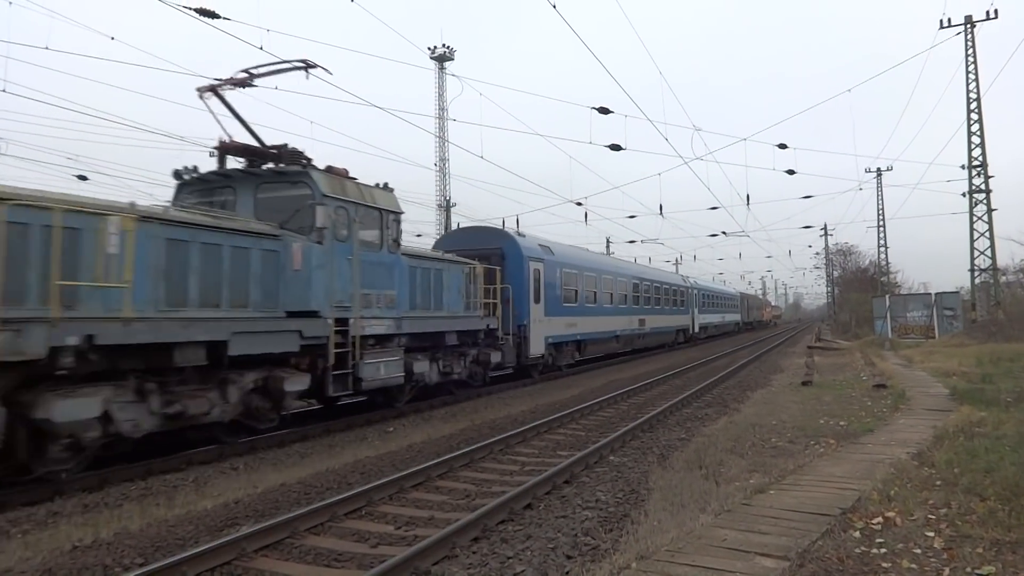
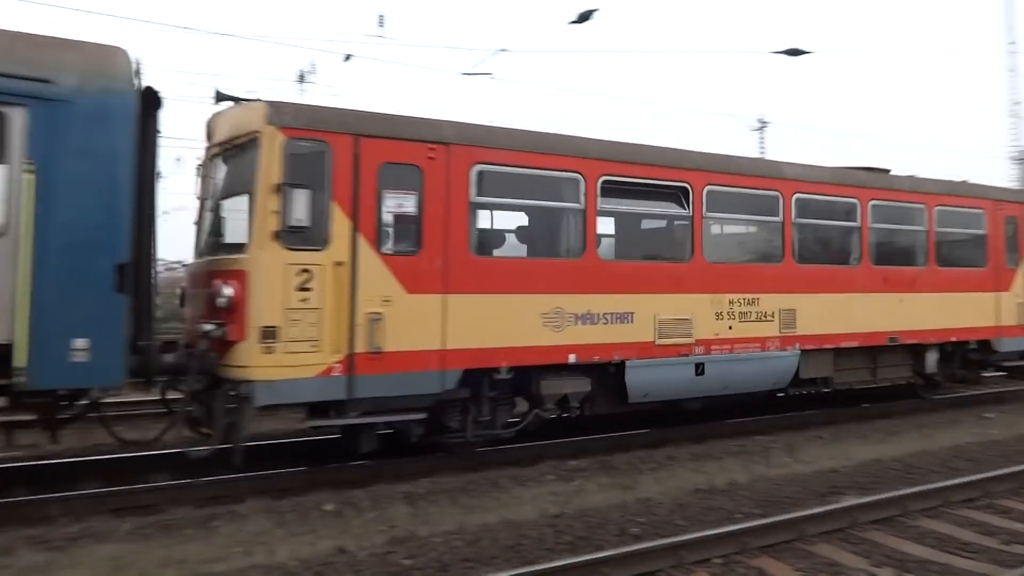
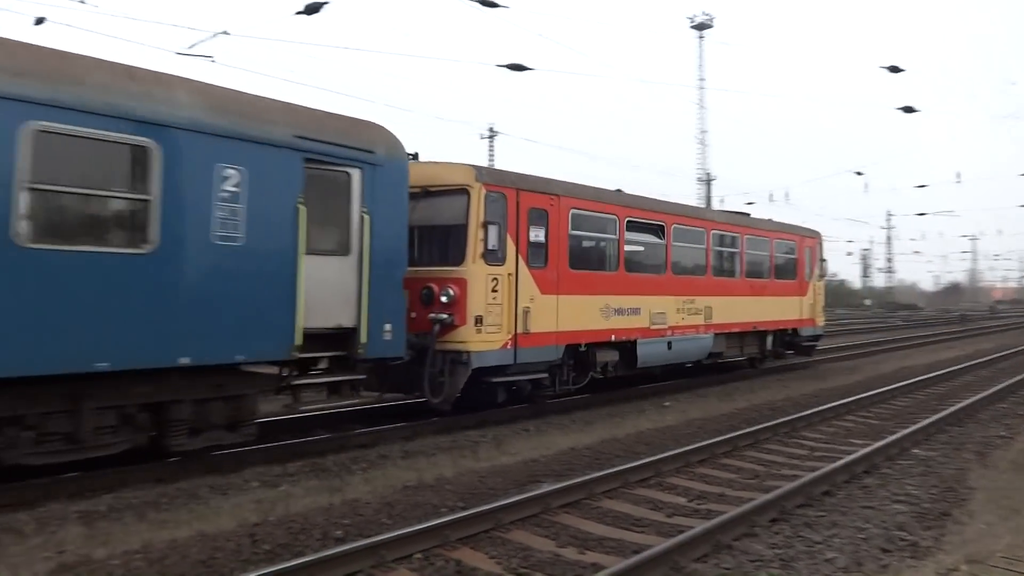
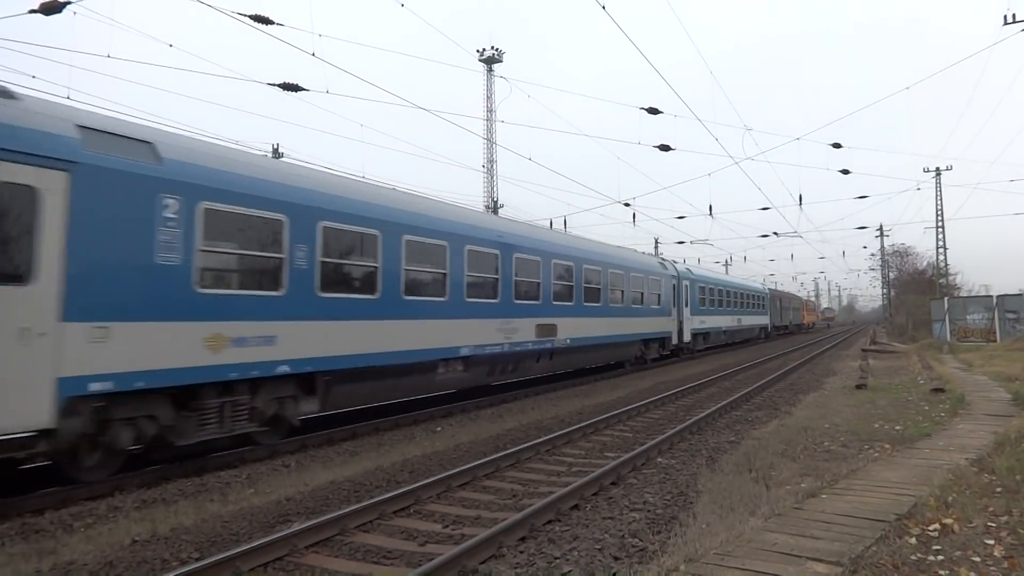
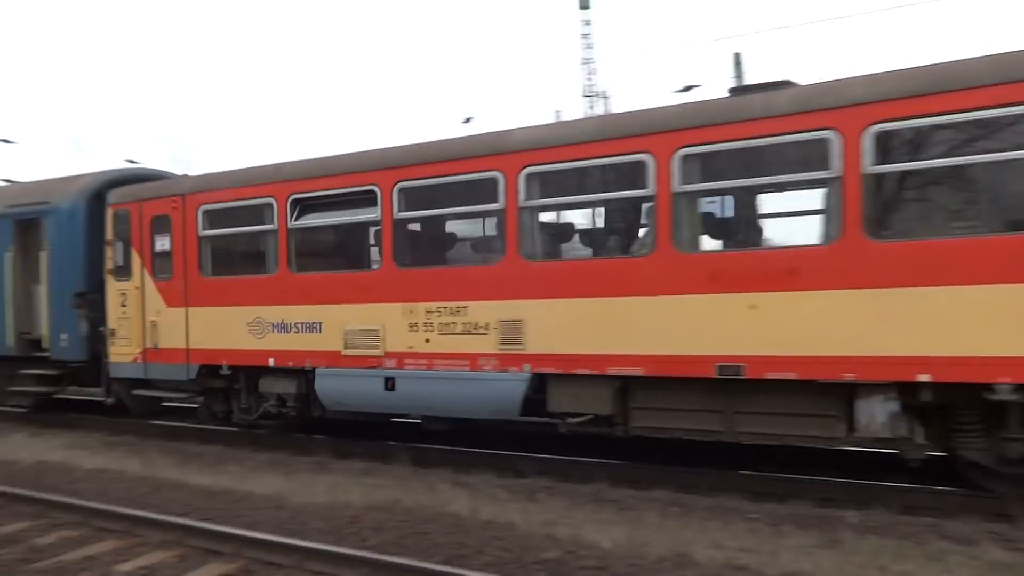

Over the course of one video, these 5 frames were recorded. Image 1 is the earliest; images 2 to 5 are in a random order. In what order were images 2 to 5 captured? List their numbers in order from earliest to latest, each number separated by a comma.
4, 3, 2, 5
